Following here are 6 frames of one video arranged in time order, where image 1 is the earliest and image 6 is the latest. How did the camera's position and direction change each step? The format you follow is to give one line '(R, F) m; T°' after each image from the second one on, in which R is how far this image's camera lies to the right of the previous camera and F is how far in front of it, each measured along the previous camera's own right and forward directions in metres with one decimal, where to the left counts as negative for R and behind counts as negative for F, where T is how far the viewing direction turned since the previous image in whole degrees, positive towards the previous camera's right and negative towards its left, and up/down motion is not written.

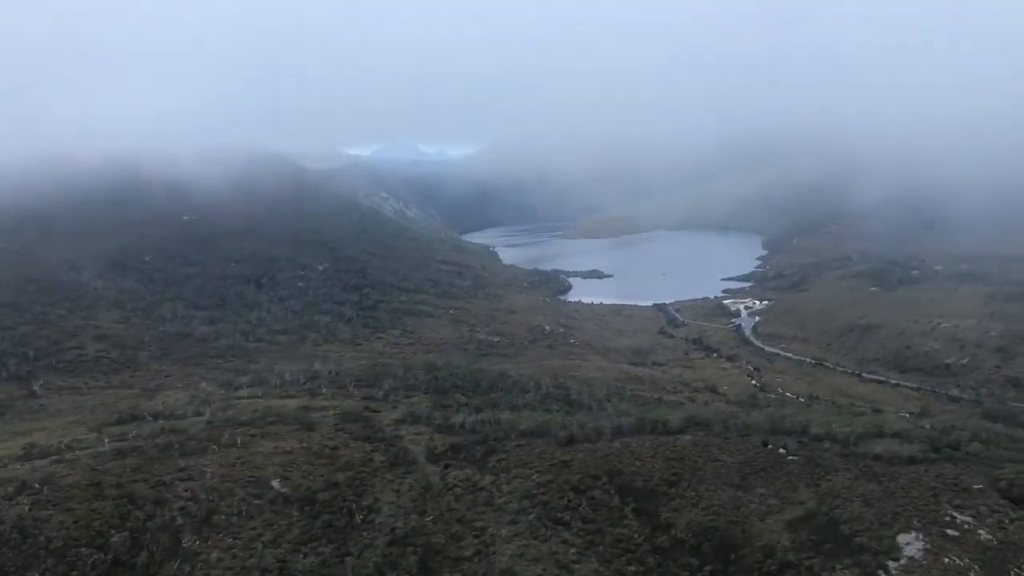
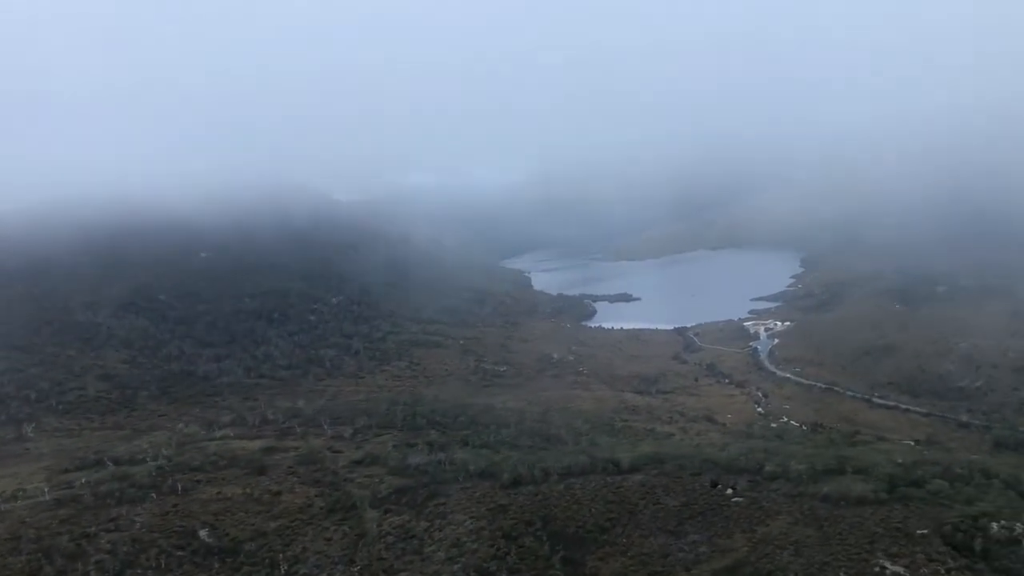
(+4.9, +1.5) m; -4°
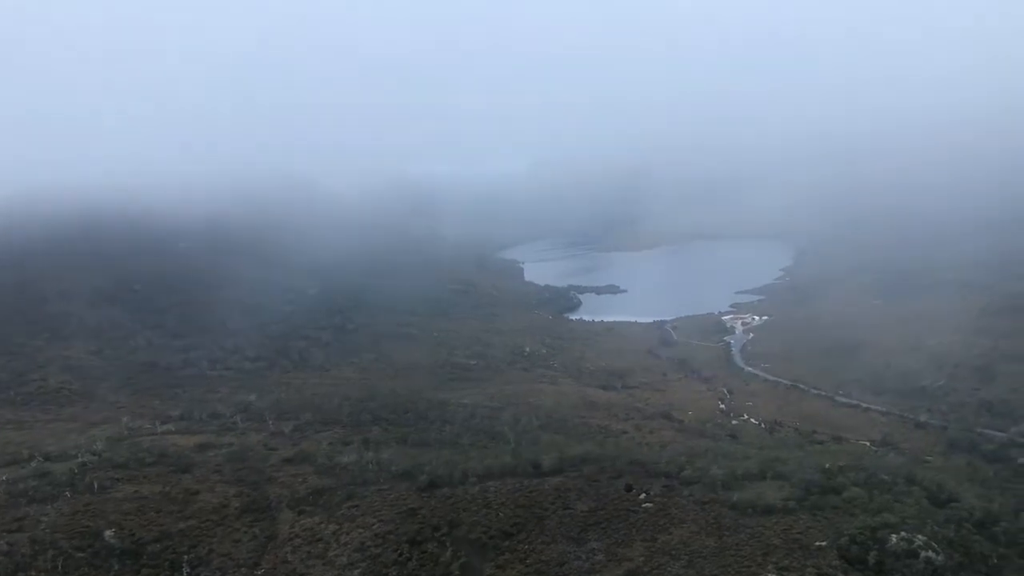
(+3.7, +0.8) m; -1°
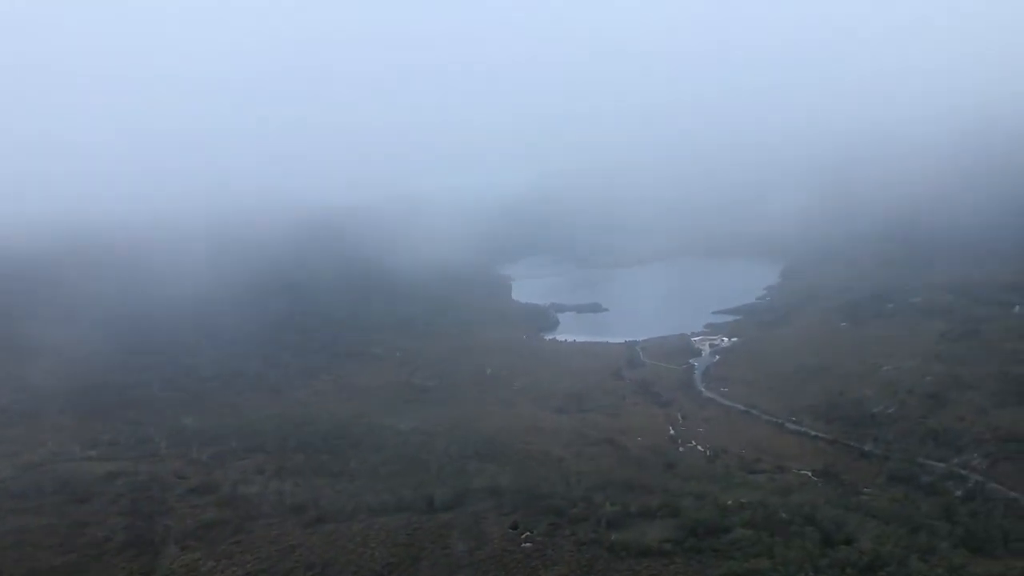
(+4.6, +1.1) m; -1°
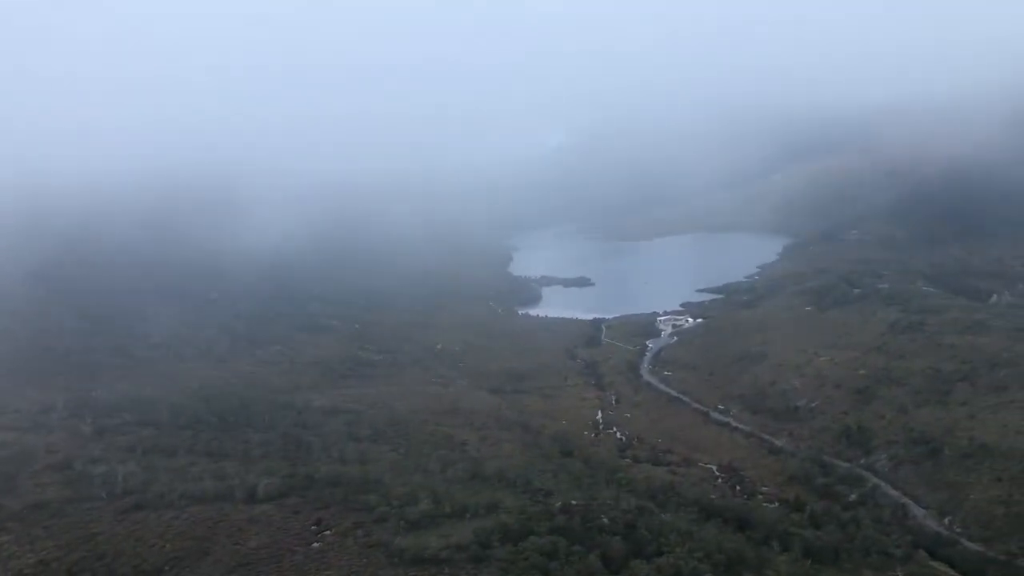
(+7.9, +1.8) m; -3°
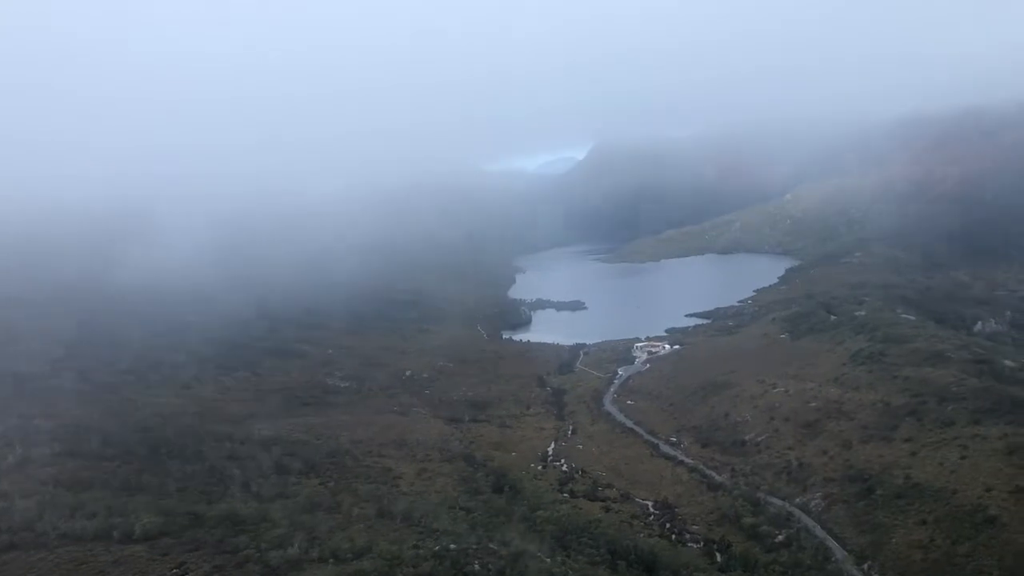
(+5.5, +1.0) m; -2°
